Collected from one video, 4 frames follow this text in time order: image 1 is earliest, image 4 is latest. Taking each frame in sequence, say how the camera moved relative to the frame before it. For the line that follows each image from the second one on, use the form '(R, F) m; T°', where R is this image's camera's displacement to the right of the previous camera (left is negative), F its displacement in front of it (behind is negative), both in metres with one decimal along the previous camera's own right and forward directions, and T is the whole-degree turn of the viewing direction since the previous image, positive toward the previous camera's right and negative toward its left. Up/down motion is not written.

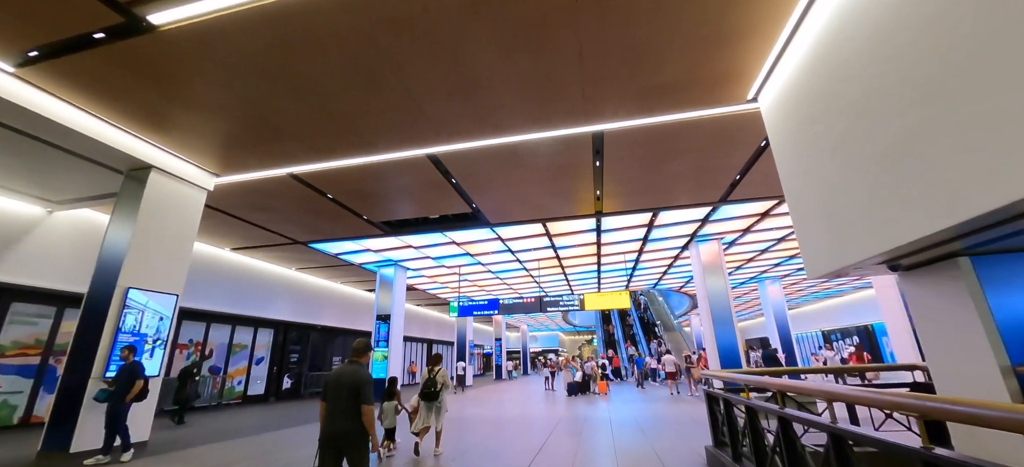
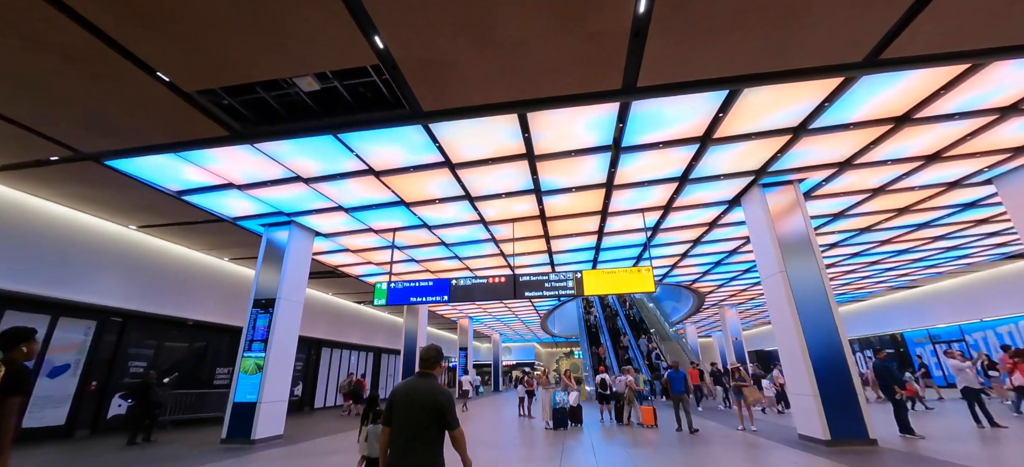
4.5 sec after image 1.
(+0.4, +4.6) m; +3°
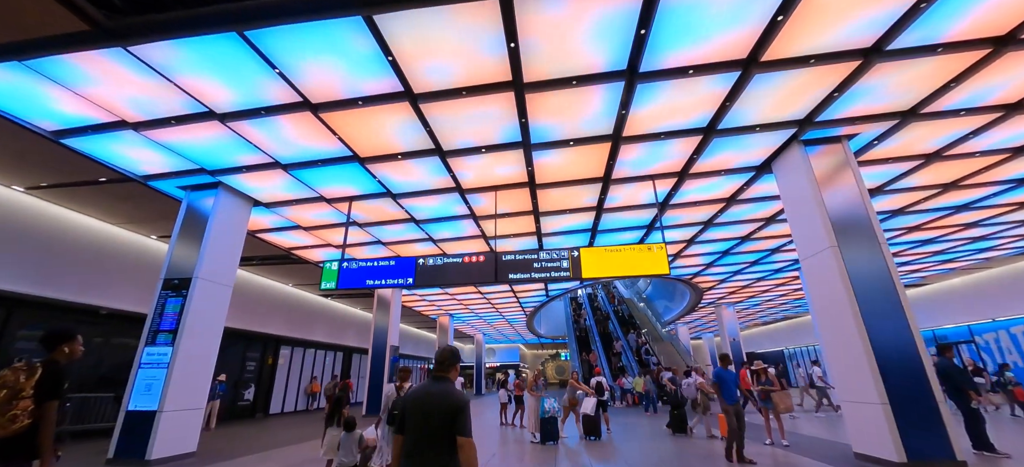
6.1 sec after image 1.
(+0.1, +1.6) m; +2°
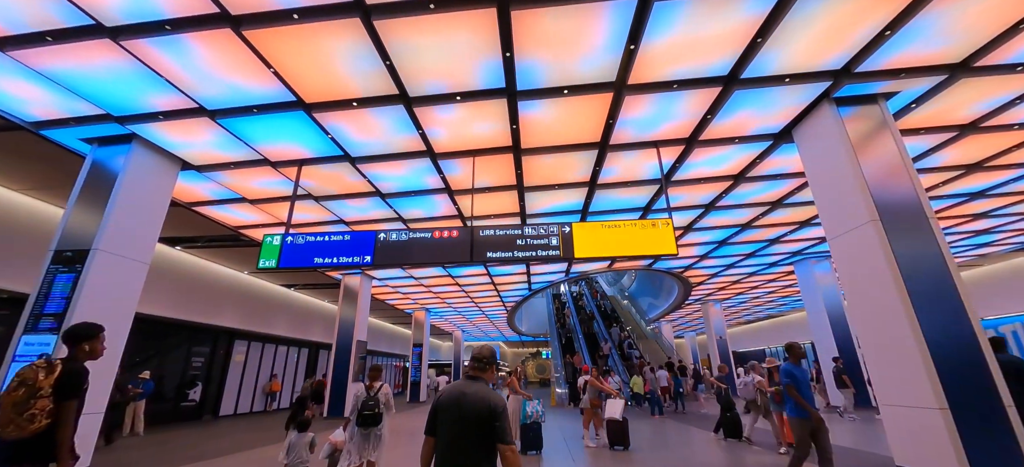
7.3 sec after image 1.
(0.0, +1.1) m; +3°
